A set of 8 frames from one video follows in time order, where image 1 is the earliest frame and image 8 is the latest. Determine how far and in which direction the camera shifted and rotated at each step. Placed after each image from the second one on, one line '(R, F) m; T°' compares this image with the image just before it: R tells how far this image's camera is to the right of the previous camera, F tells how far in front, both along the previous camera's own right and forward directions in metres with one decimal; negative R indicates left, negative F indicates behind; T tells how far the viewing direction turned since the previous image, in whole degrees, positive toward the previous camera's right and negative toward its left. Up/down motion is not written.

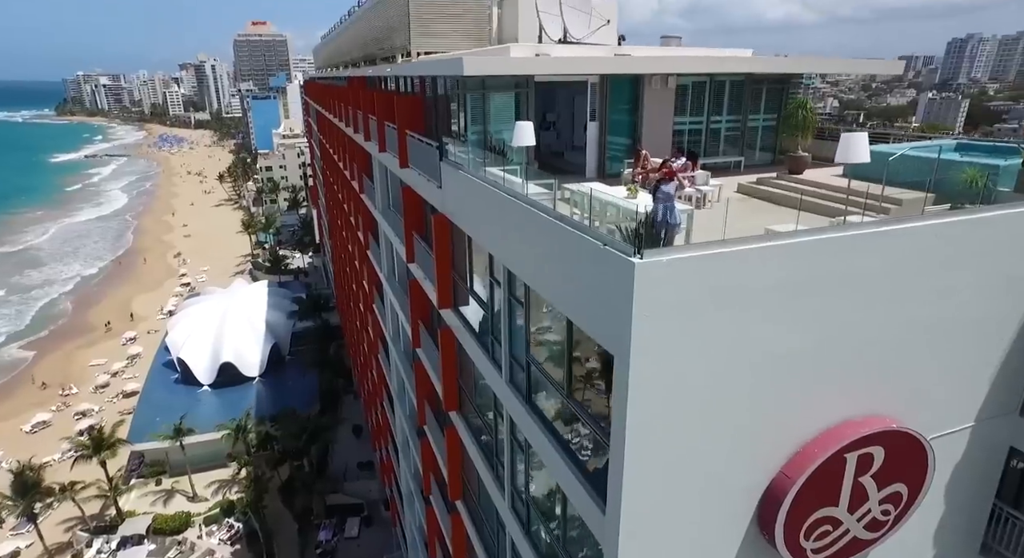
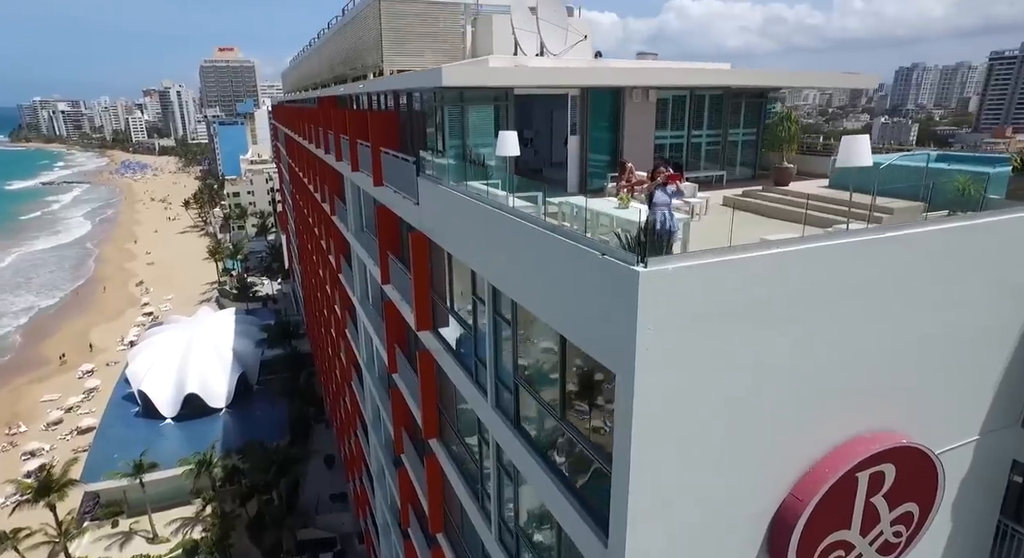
(-0.2, +0.5) m; +3°
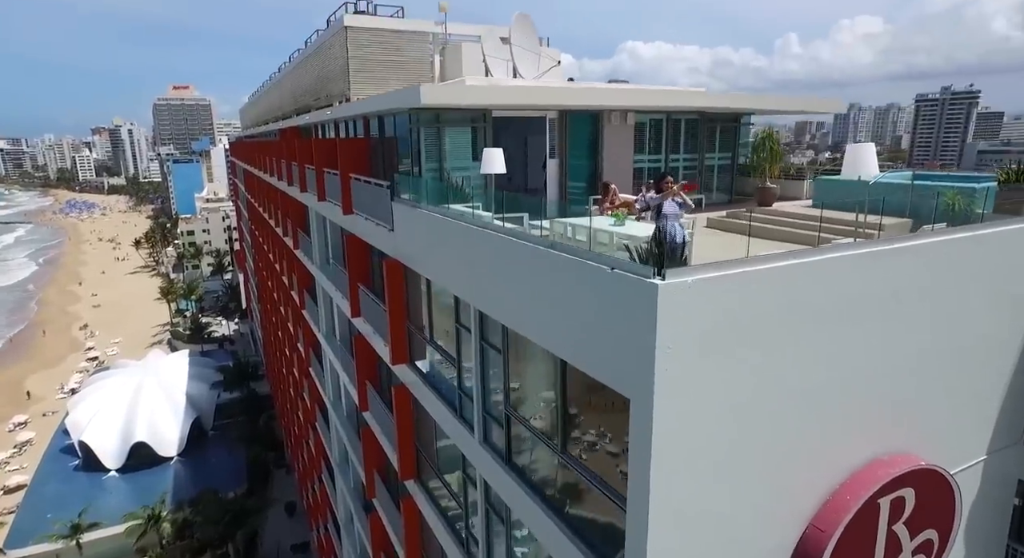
(-0.3, +0.5) m; +4°
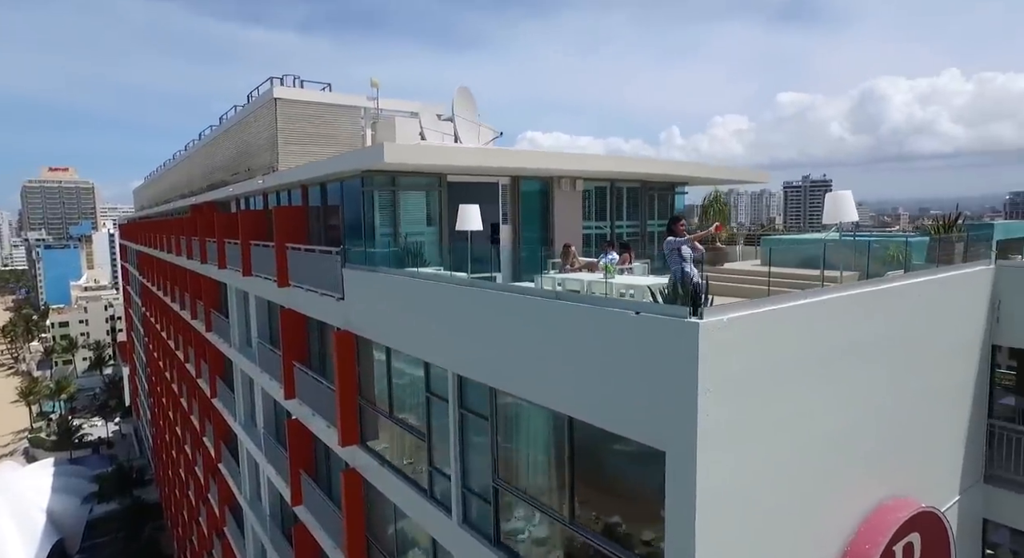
(-0.9, +0.5) m; +9°
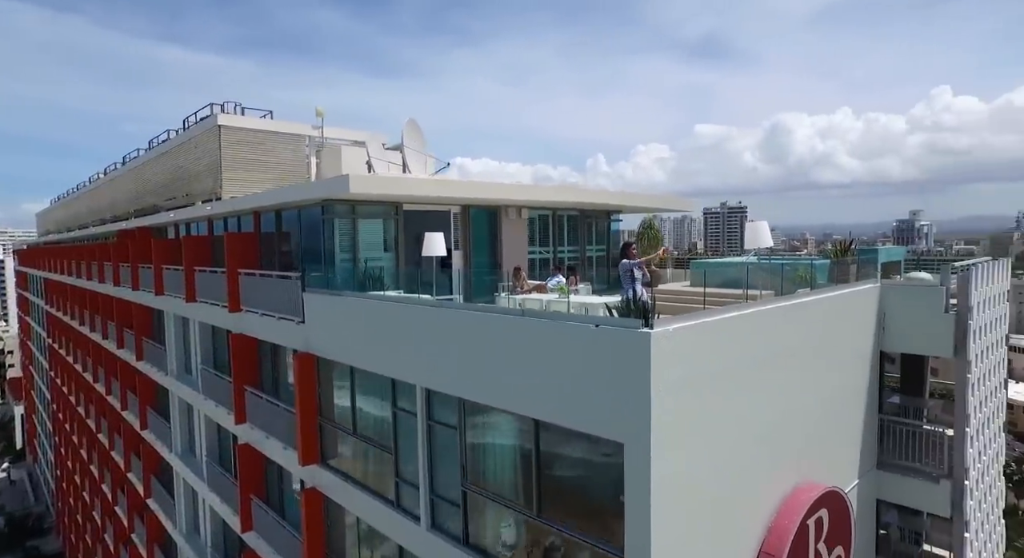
(-0.5, -0.8) m; +7°
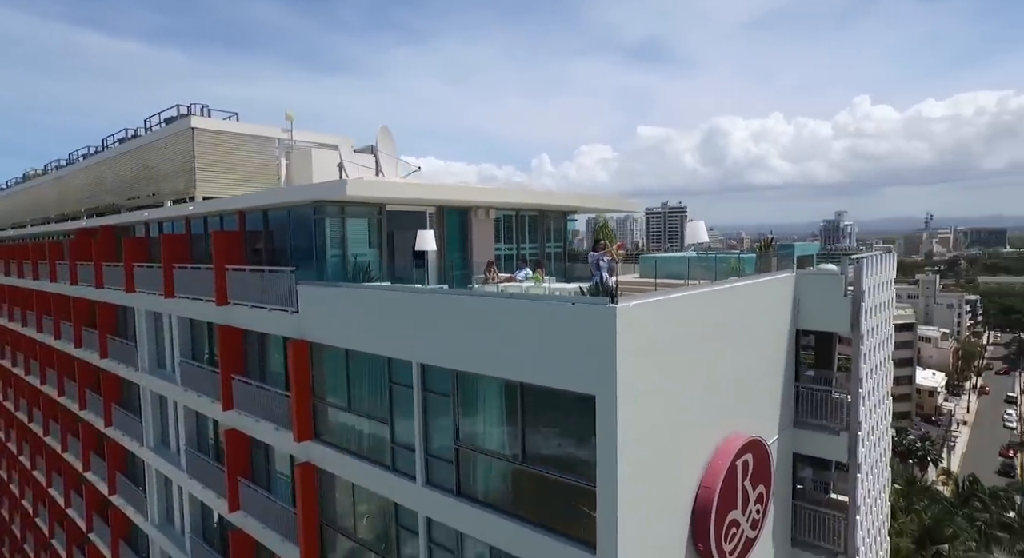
(-0.6, -1.5) m; +5°
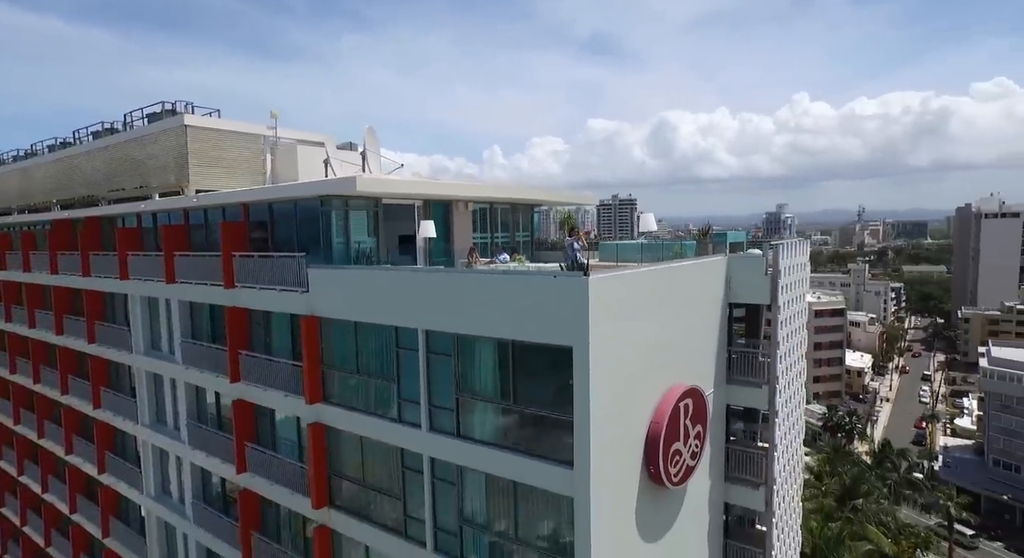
(-0.7, -2.2) m; +4°
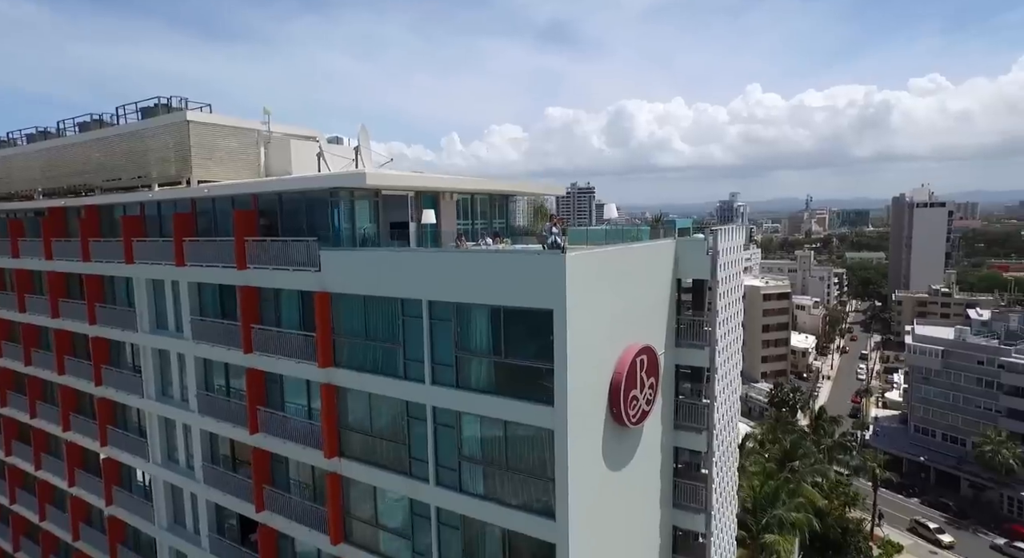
(-0.7, -2.5) m; +4°
